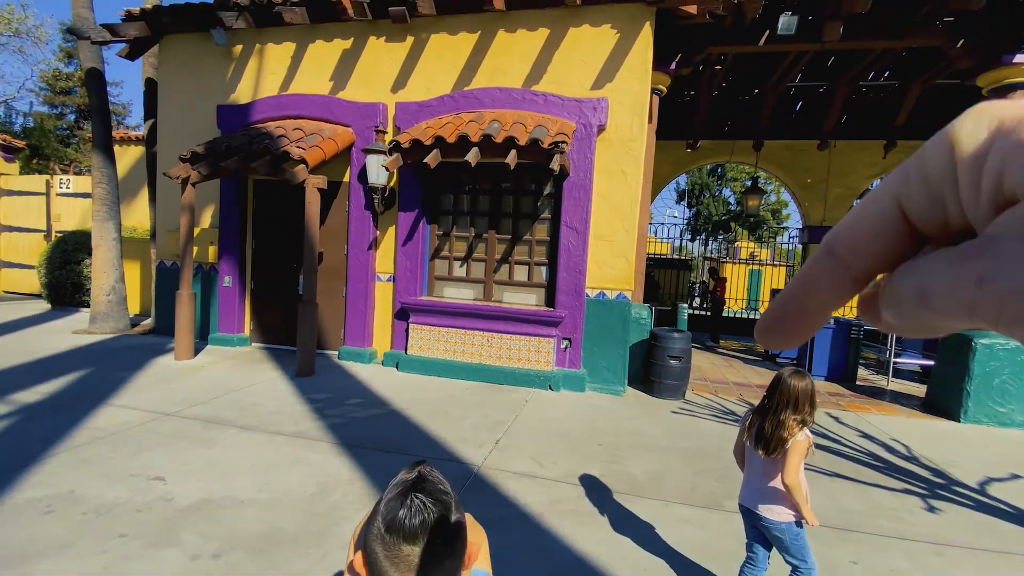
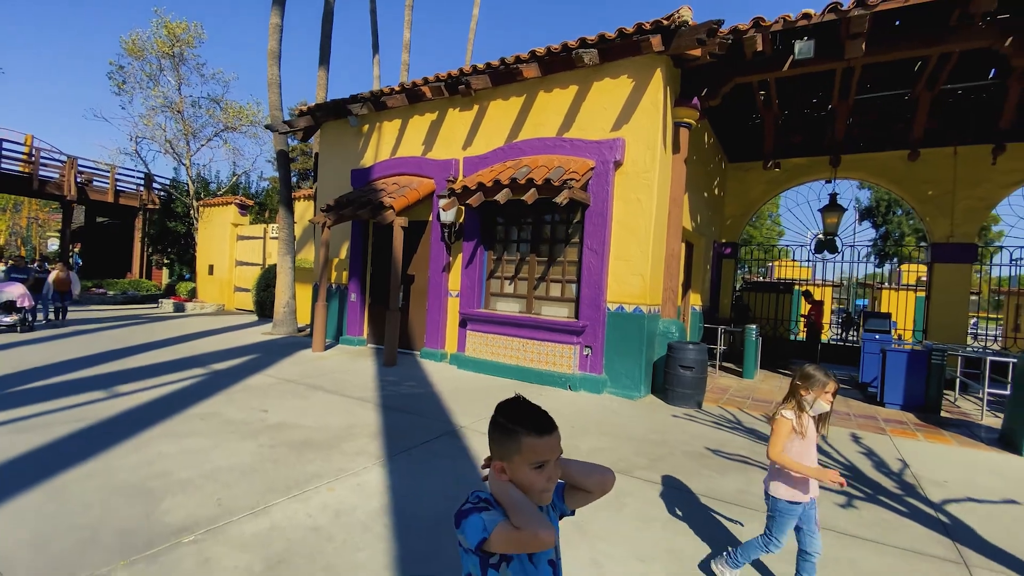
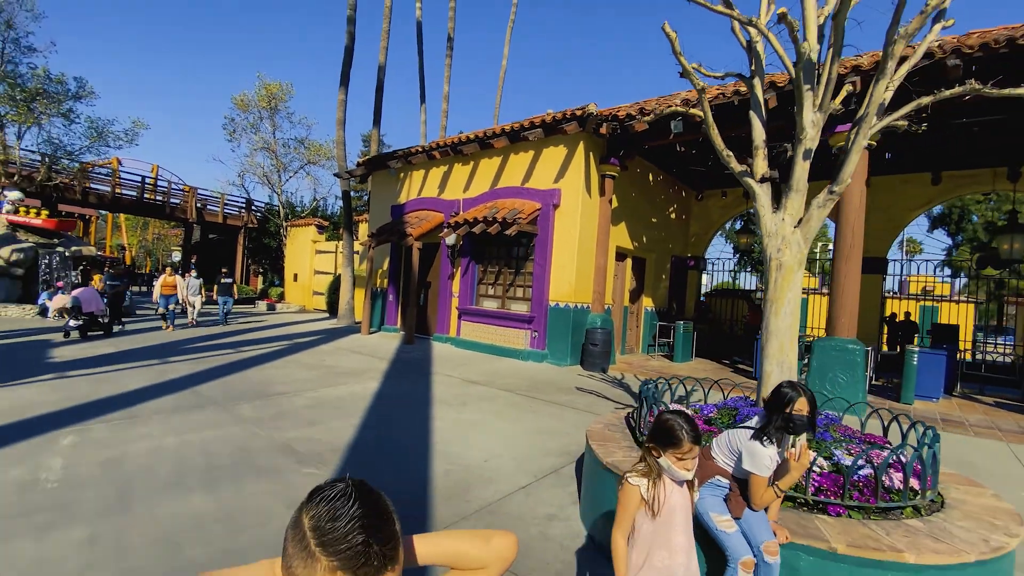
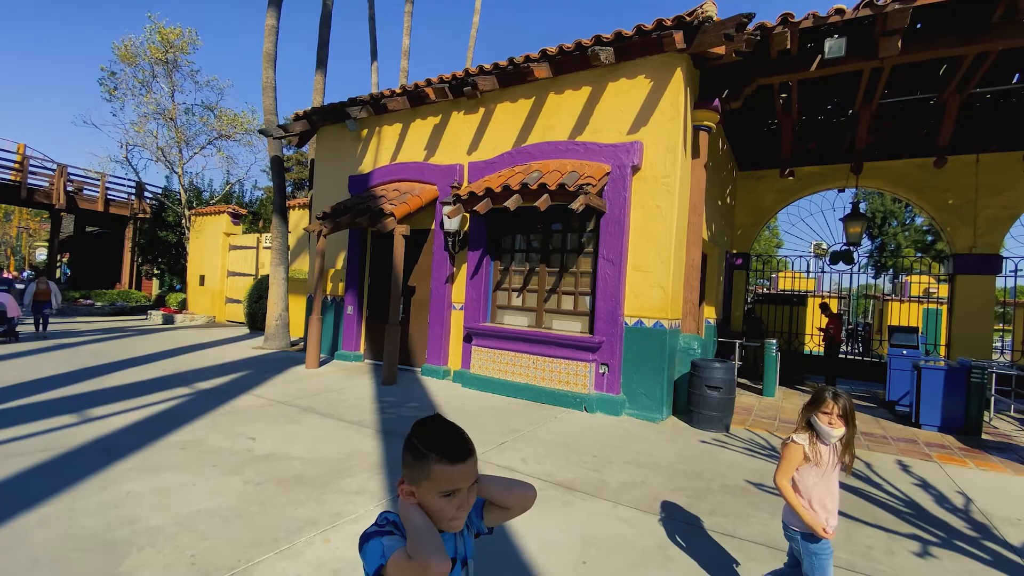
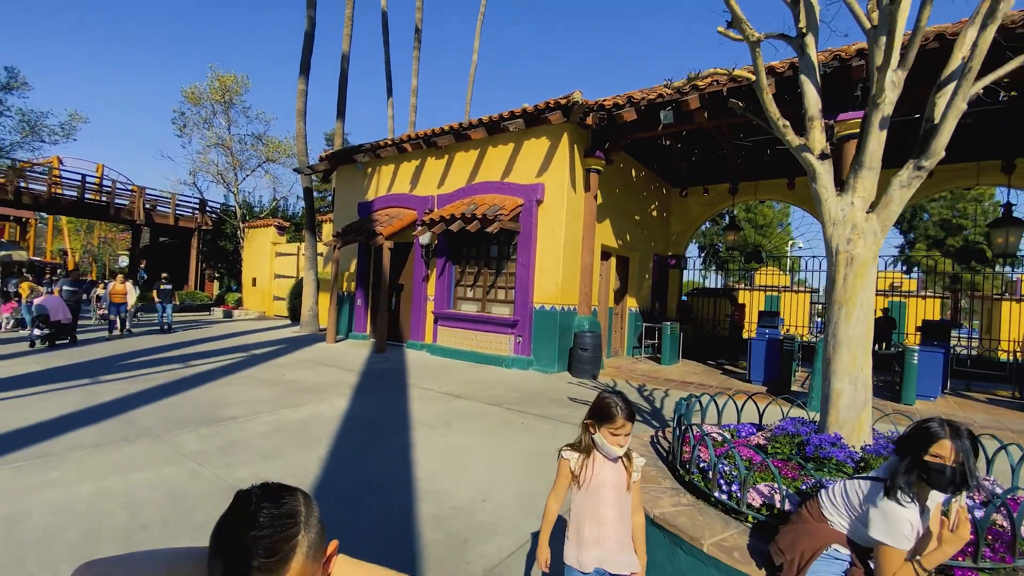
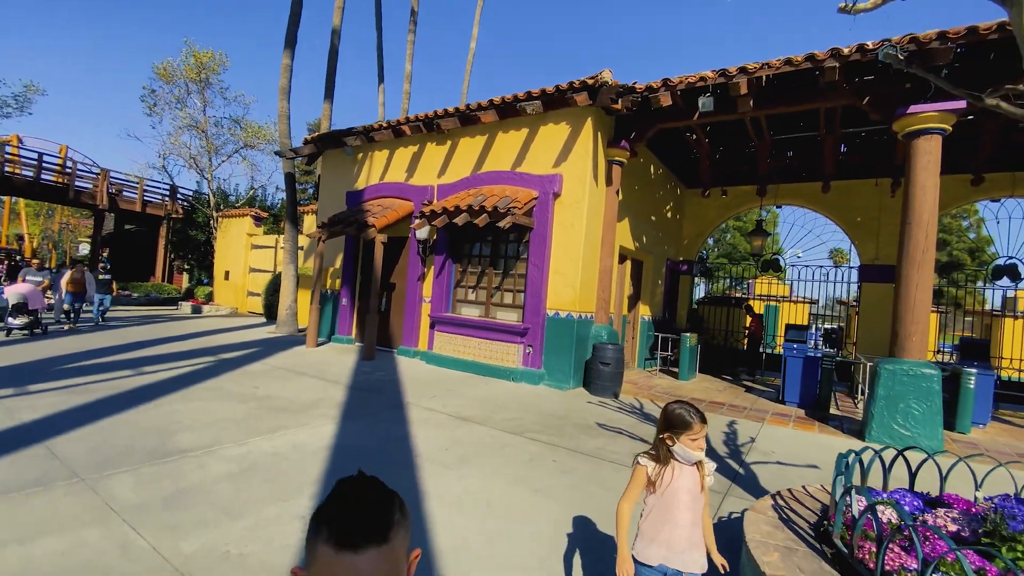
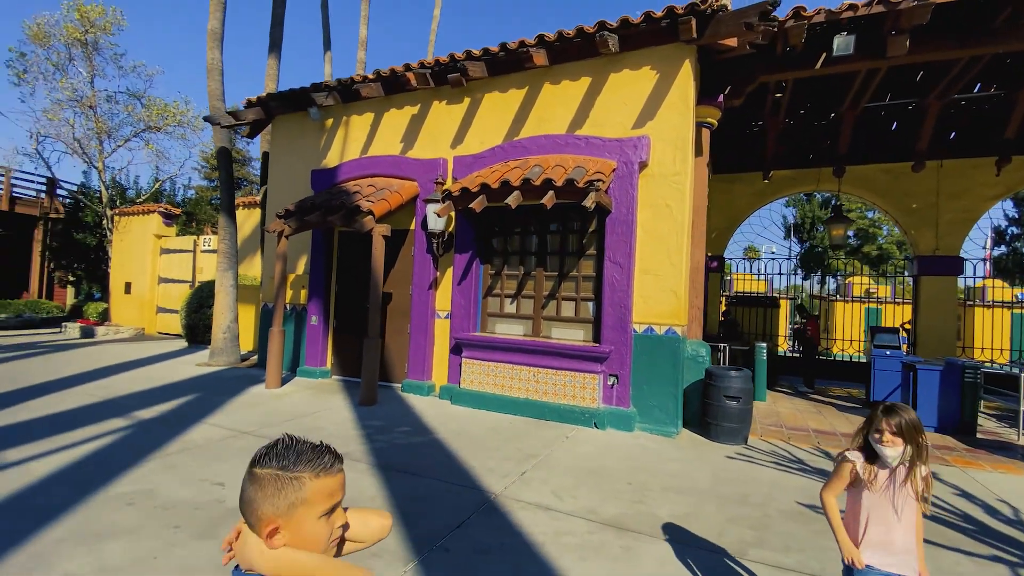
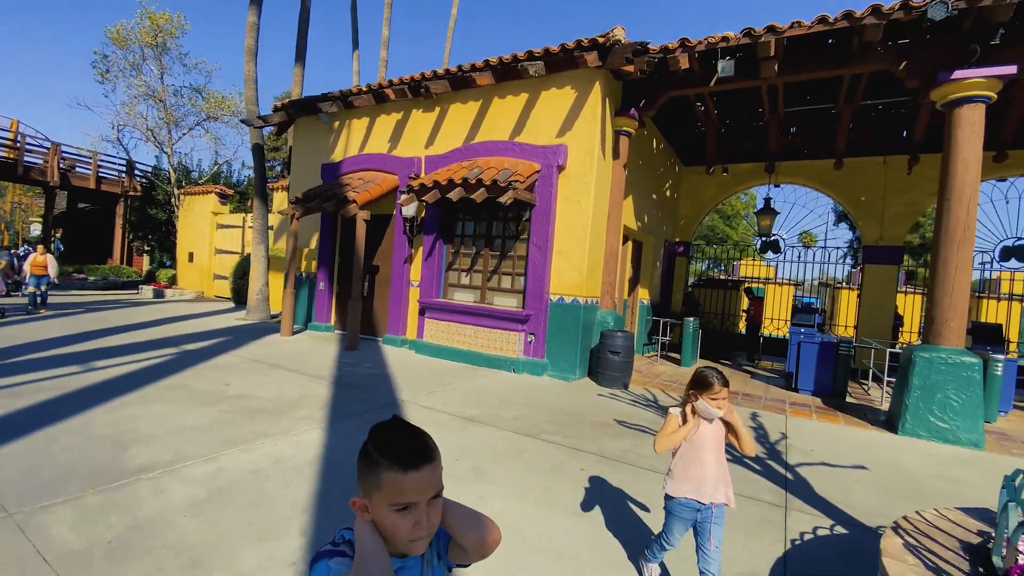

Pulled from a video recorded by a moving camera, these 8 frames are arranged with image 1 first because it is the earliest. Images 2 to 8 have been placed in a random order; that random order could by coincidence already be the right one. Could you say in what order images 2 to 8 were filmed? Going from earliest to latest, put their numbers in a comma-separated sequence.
7, 4, 2, 8, 6, 5, 3
